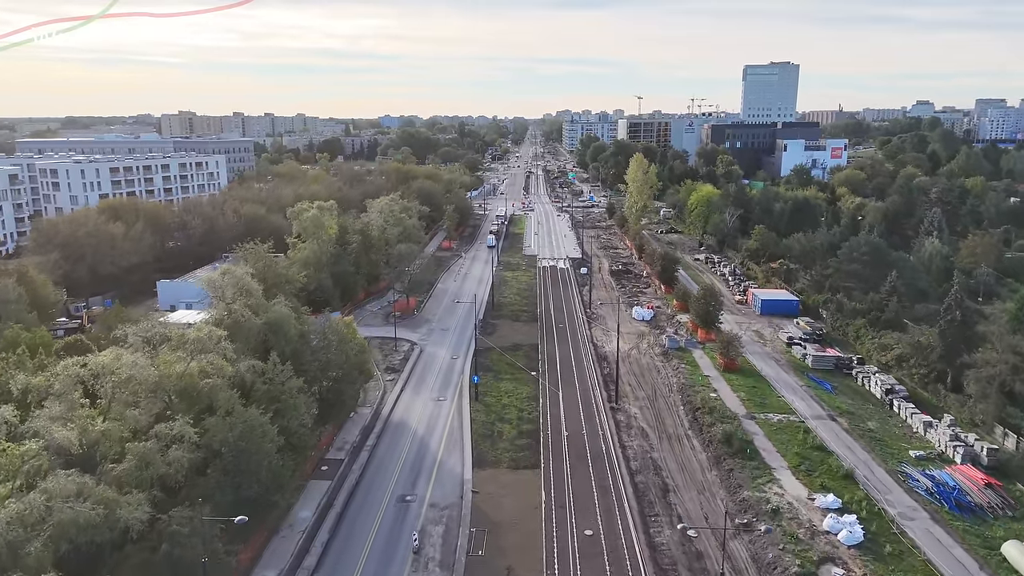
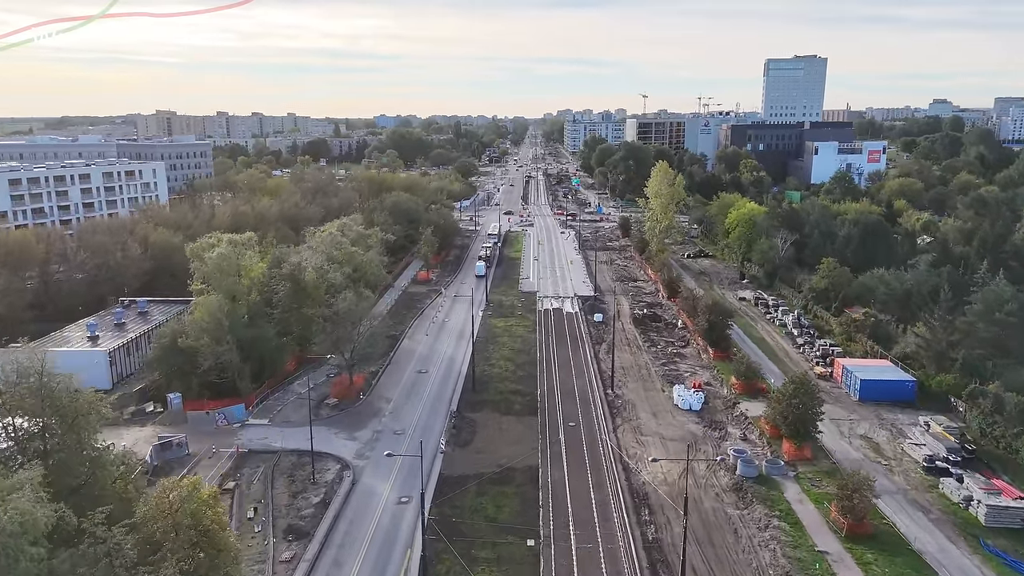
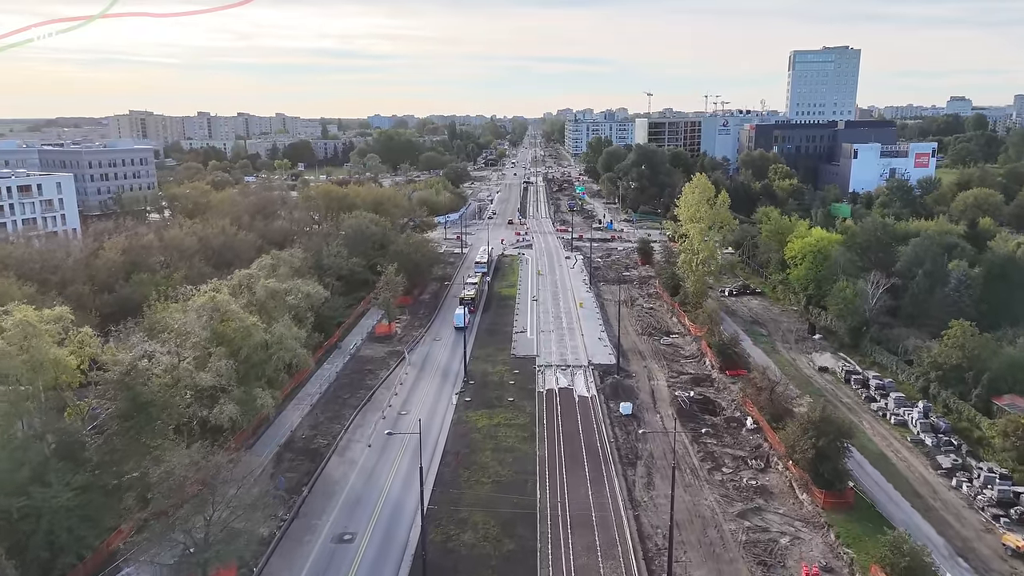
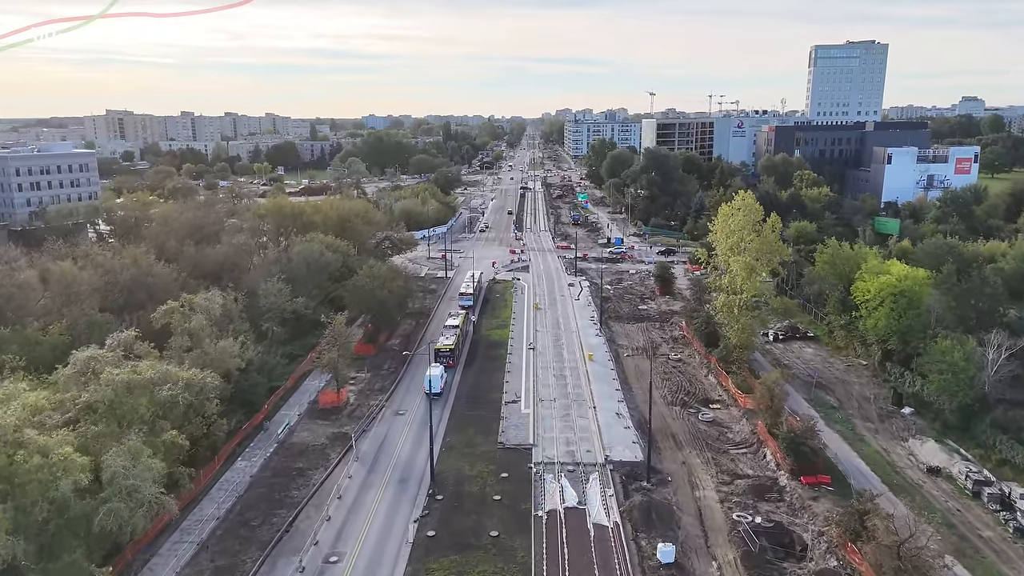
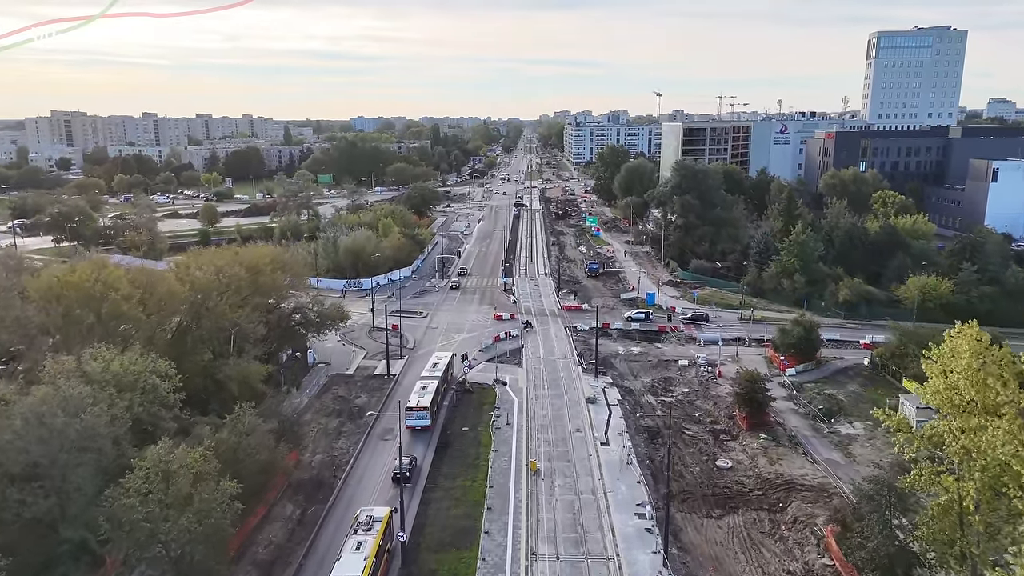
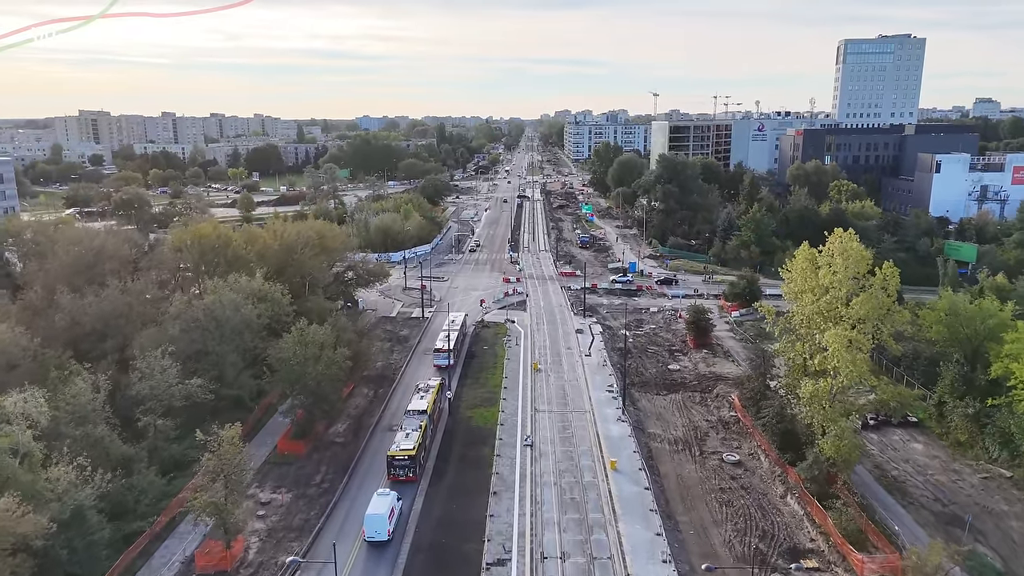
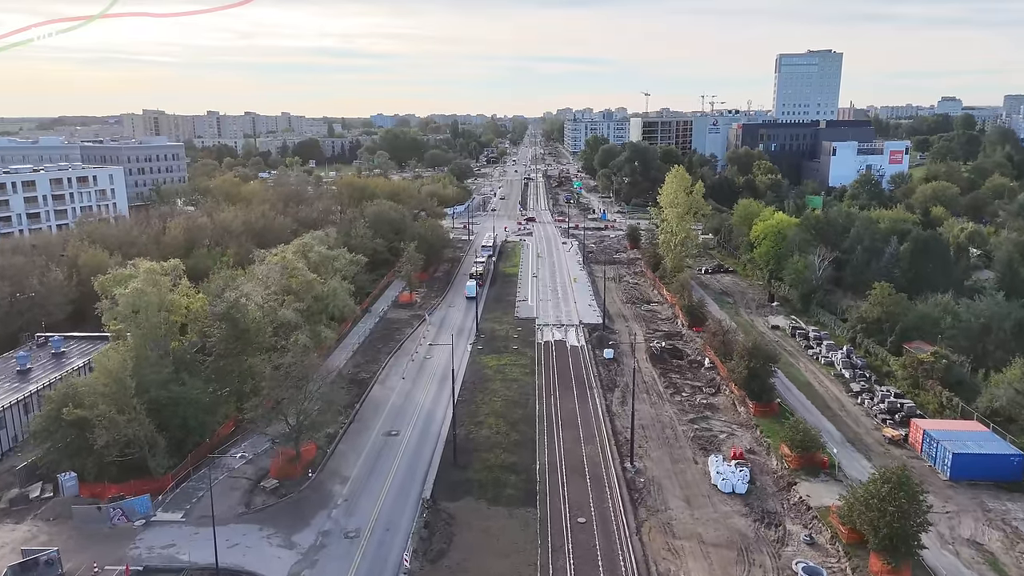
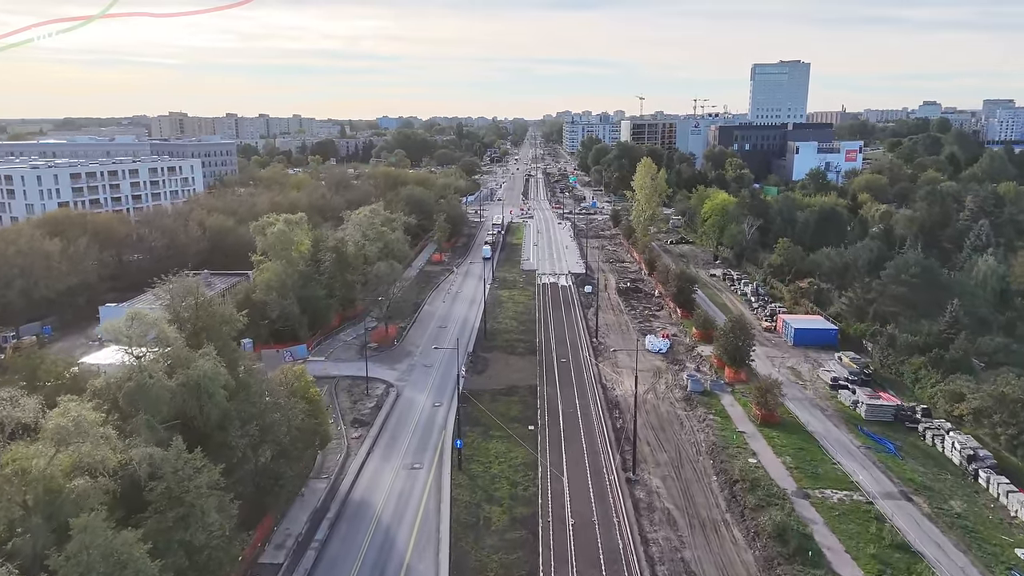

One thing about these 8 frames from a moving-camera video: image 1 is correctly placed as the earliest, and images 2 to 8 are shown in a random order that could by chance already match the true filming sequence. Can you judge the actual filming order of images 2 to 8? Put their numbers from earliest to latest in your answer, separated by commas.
8, 2, 7, 3, 4, 6, 5
